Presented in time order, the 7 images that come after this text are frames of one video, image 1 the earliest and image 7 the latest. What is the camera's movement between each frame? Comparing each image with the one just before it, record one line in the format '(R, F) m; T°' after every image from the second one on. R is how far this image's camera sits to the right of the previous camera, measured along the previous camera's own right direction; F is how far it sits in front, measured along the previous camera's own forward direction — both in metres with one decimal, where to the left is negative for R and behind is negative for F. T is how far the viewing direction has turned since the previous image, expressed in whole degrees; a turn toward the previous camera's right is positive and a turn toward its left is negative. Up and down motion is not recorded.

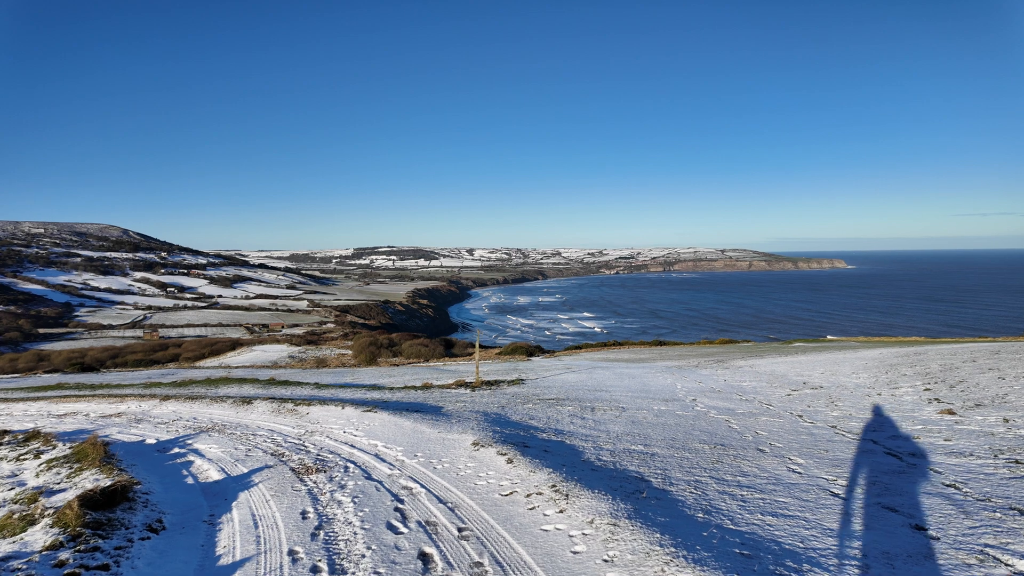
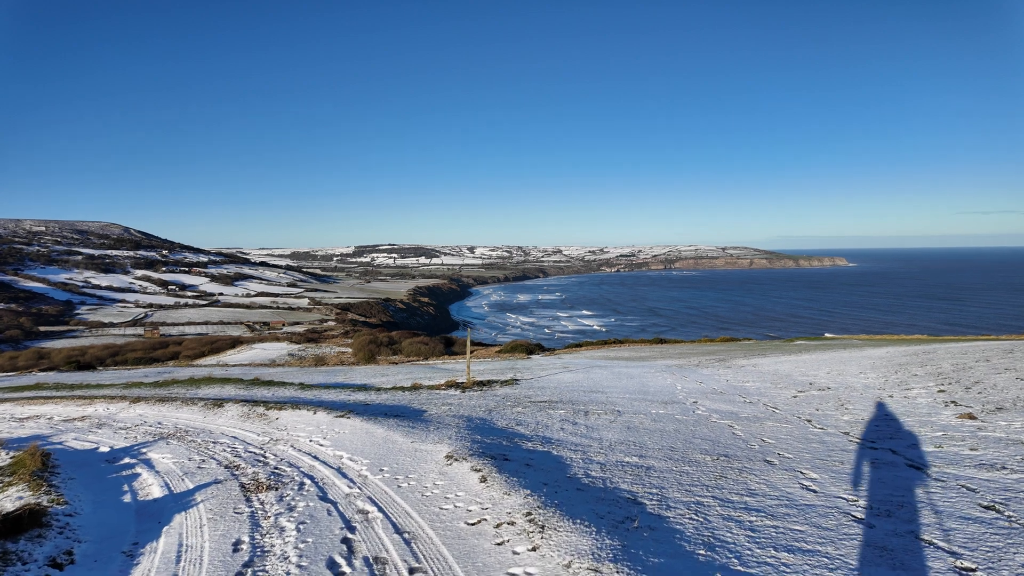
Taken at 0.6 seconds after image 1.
(+0.2, +0.6) m; 0°
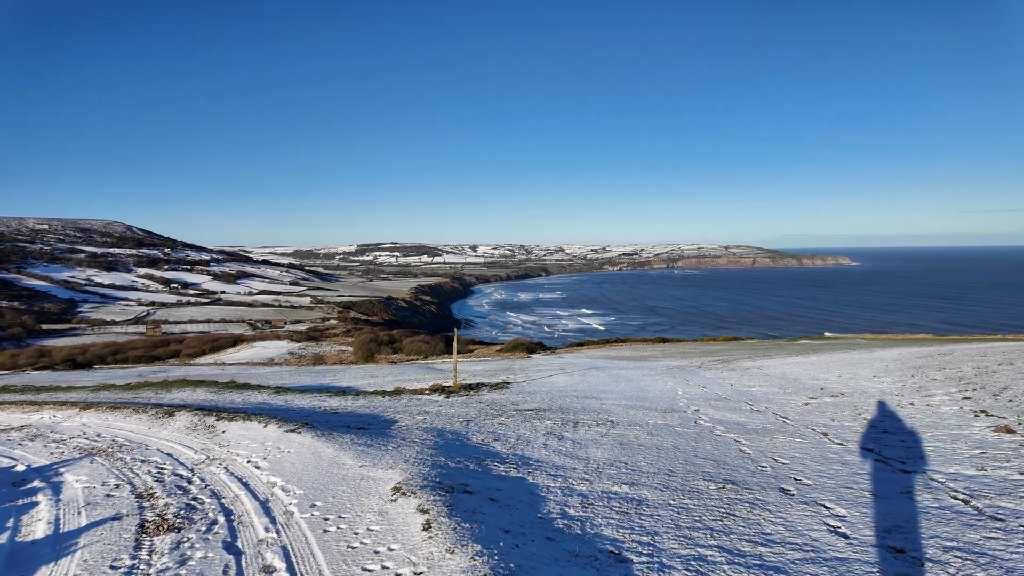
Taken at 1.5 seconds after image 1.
(+0.3, +0.9) m; 0°
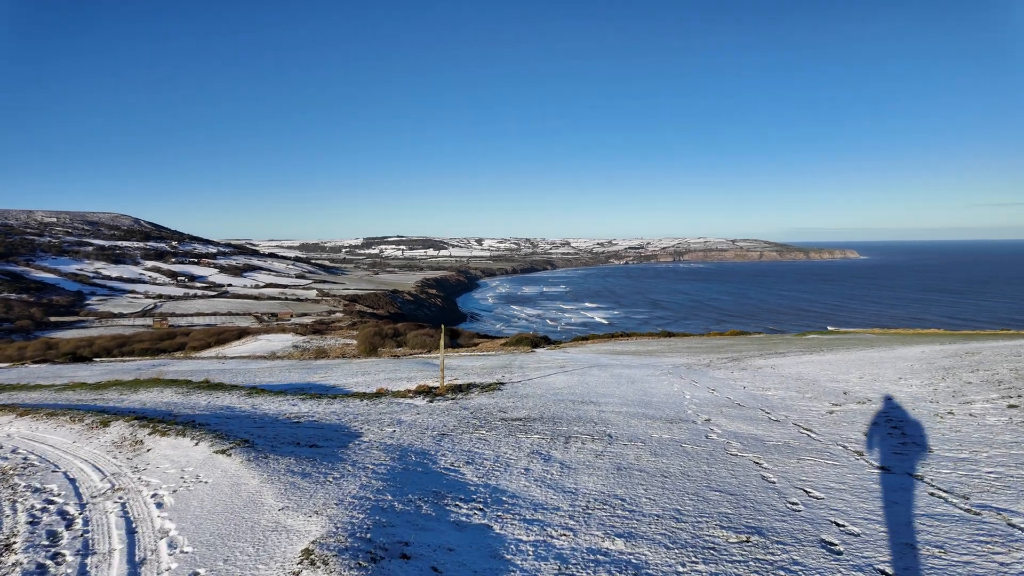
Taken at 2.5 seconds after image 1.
(+0.3, +1.1) m; -1°
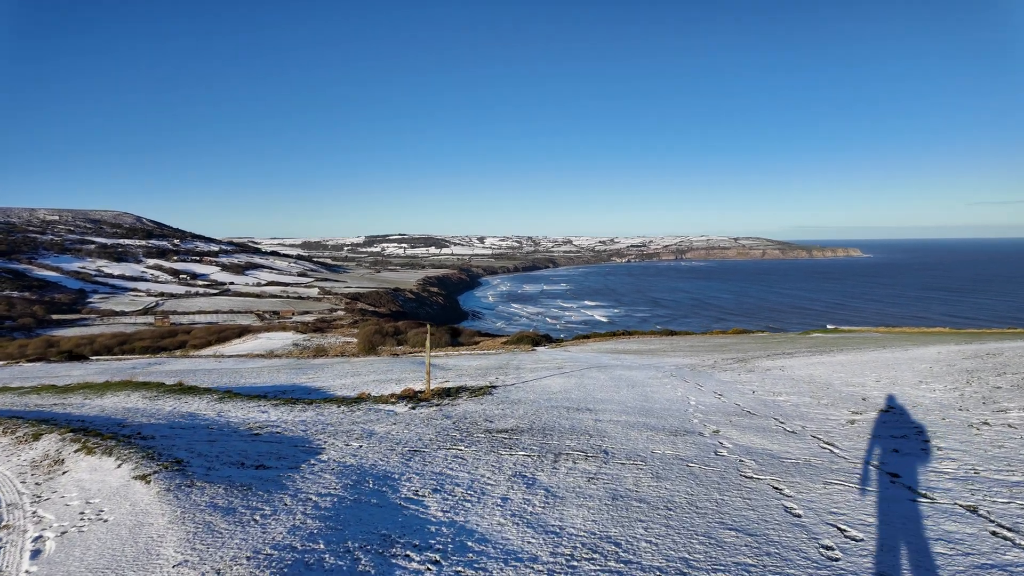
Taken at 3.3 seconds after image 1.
(+0.3, +0.9) m; 0°
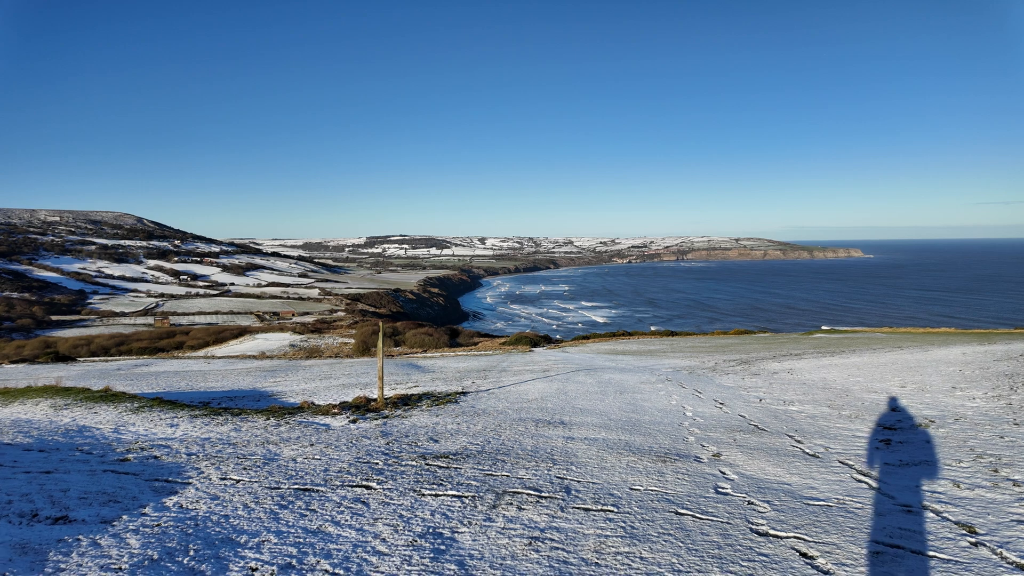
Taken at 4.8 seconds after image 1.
(+0.7, +1.6) m; 0°
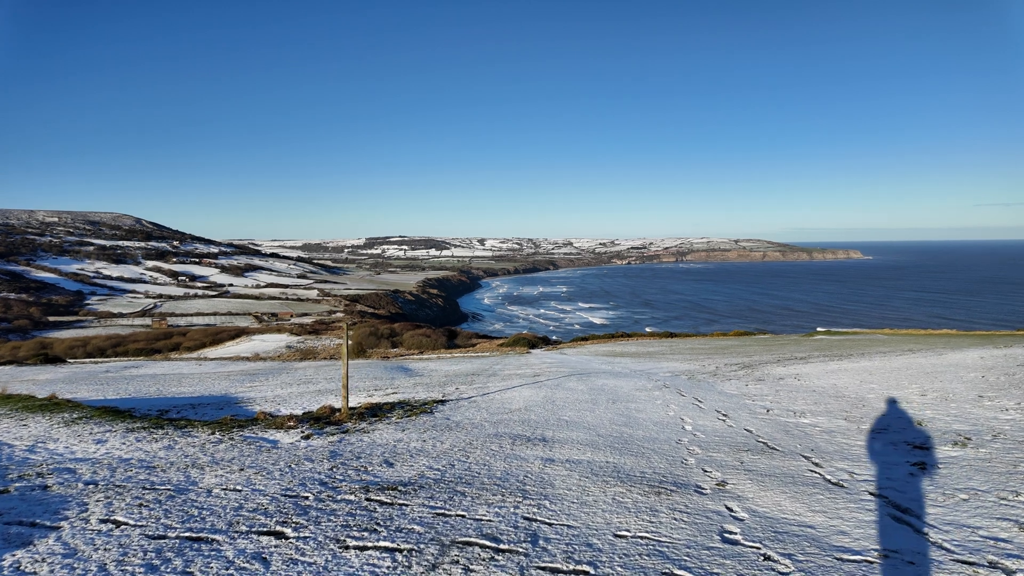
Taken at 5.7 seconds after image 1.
(+0.4, +1.0) m; 0°
